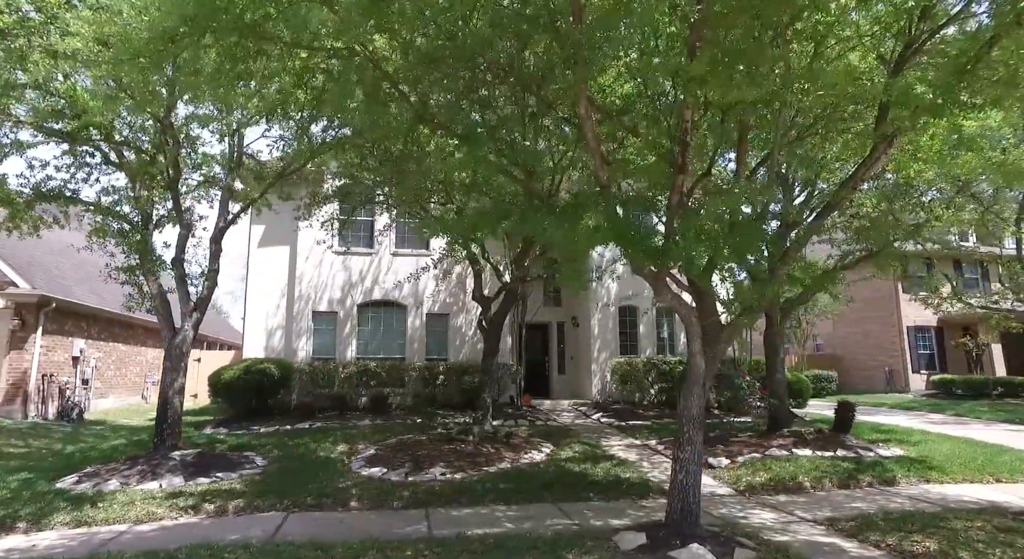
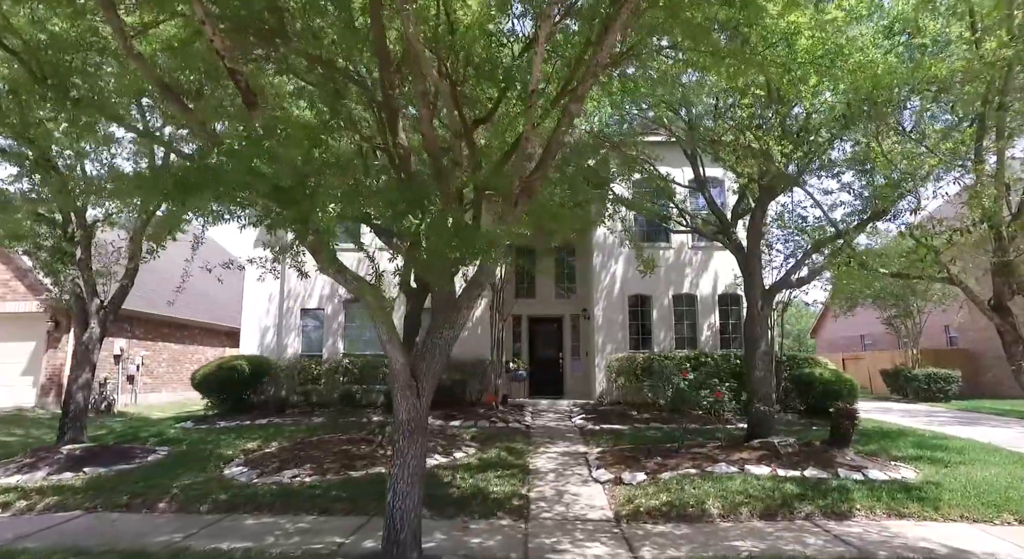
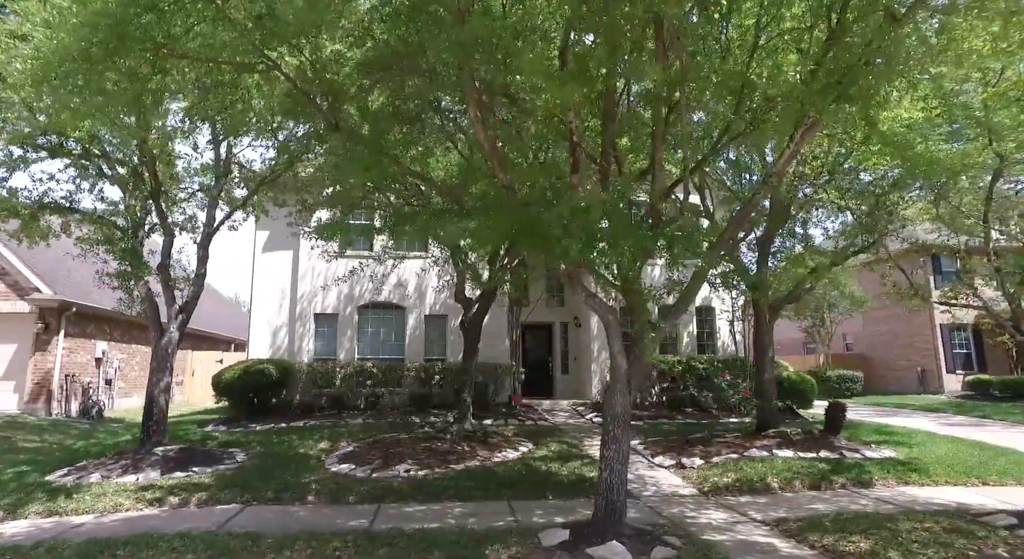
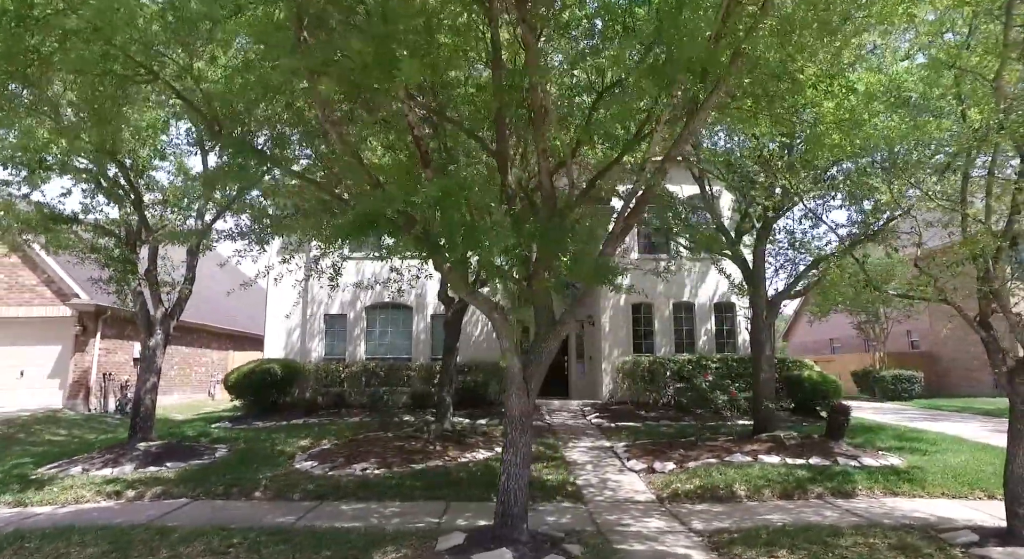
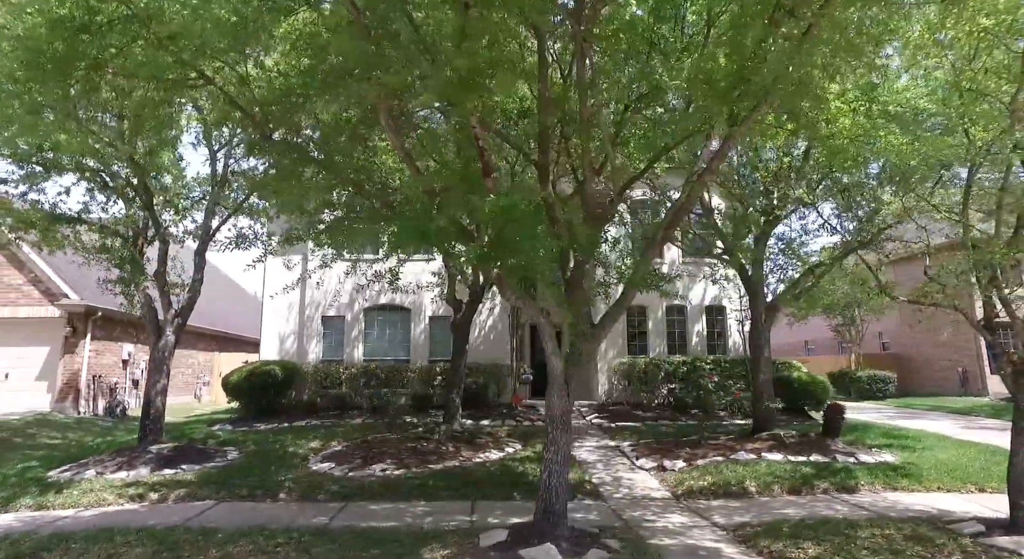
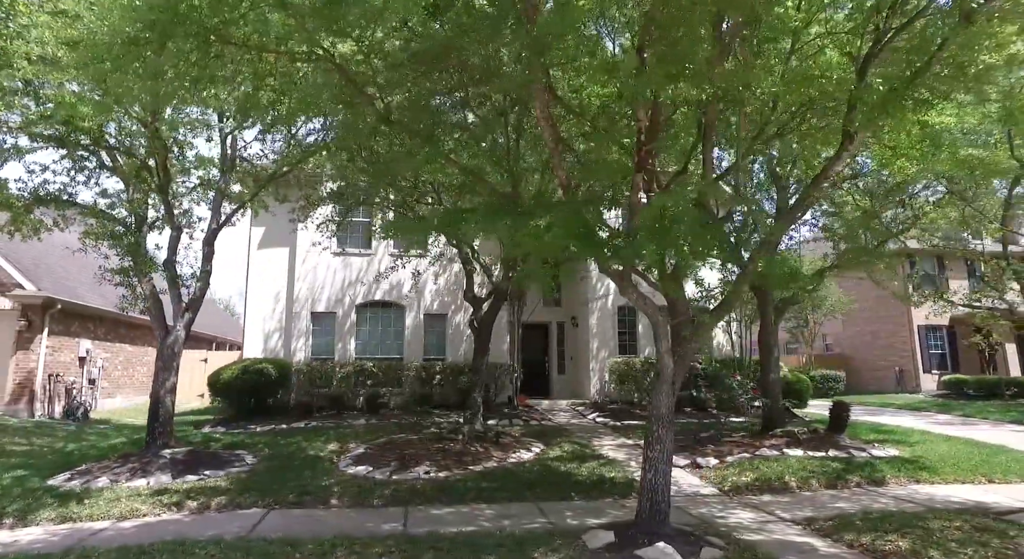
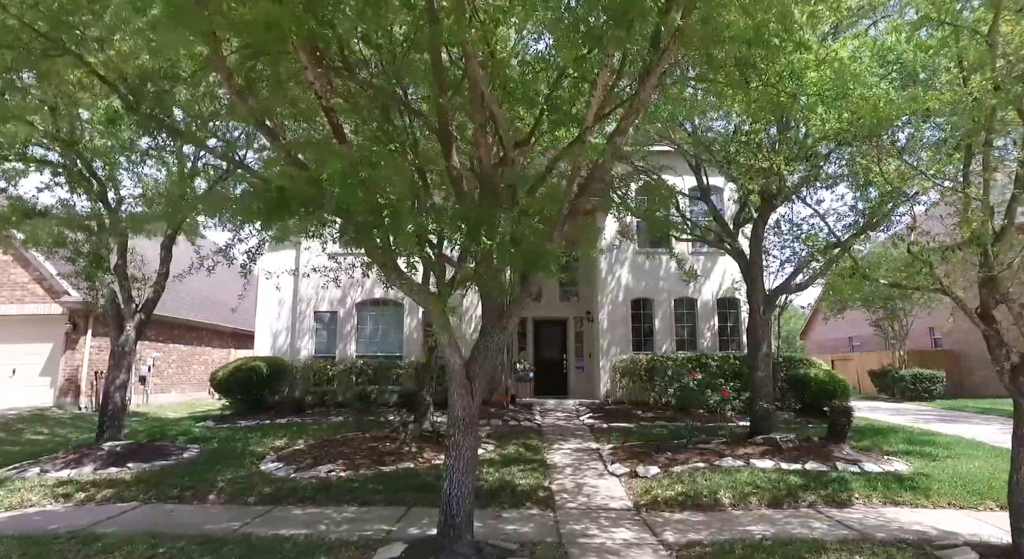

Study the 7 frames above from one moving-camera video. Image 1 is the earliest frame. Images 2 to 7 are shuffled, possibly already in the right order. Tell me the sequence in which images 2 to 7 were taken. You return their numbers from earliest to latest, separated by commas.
6, 3, 5, 4, 7, 2
